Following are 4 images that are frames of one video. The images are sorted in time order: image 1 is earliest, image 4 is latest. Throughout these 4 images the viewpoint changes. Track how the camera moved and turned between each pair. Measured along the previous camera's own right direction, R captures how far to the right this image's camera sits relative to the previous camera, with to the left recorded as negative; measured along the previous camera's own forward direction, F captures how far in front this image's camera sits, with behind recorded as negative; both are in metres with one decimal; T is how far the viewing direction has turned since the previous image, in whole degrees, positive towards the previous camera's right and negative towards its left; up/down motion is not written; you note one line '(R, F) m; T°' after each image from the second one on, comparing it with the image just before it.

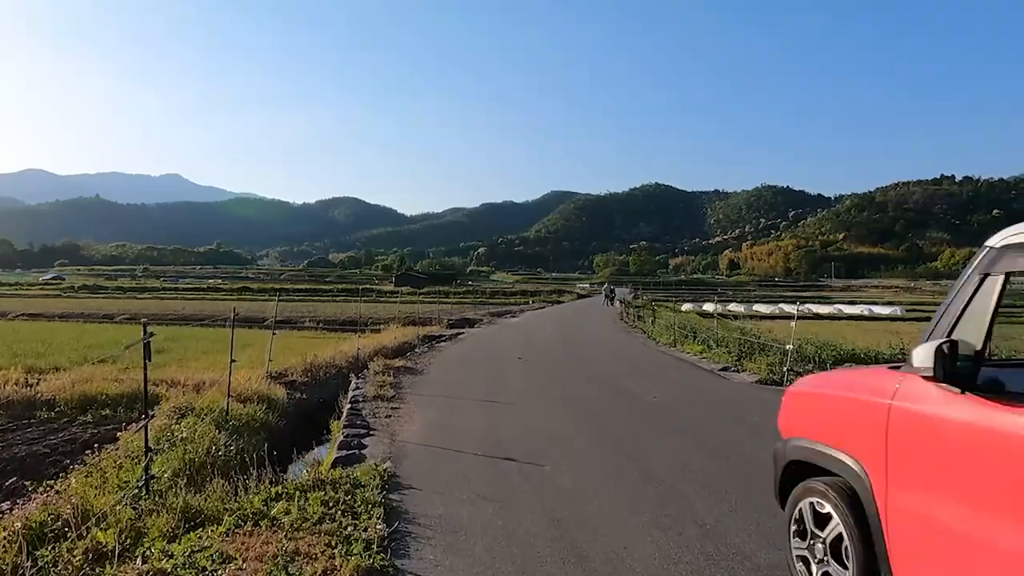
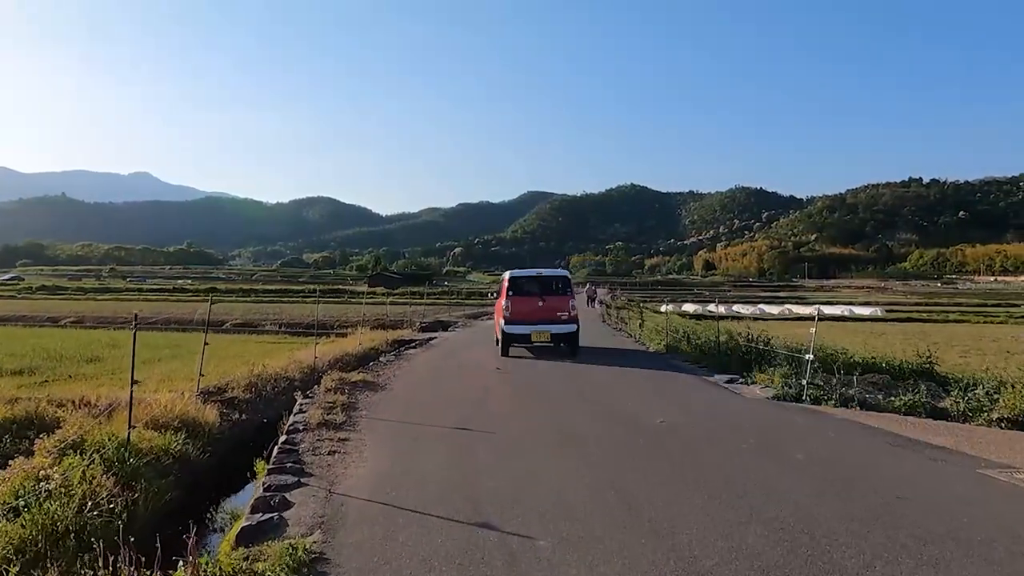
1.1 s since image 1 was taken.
(0.0, +2.0) m; +2°
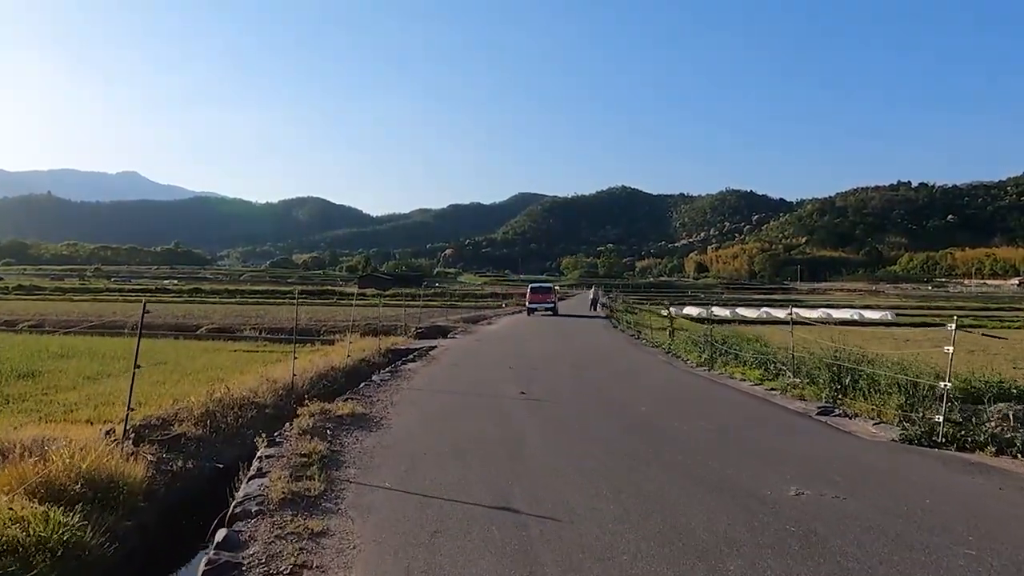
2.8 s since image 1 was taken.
(-0.6, +2.9) m; +1°
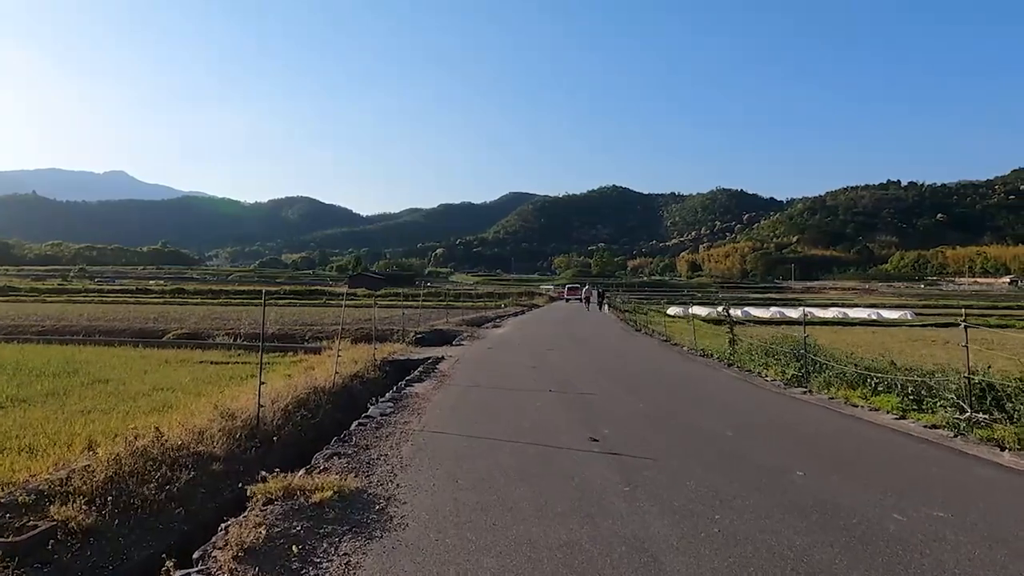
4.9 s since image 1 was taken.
(-0.9, +3.7) m; +1°
